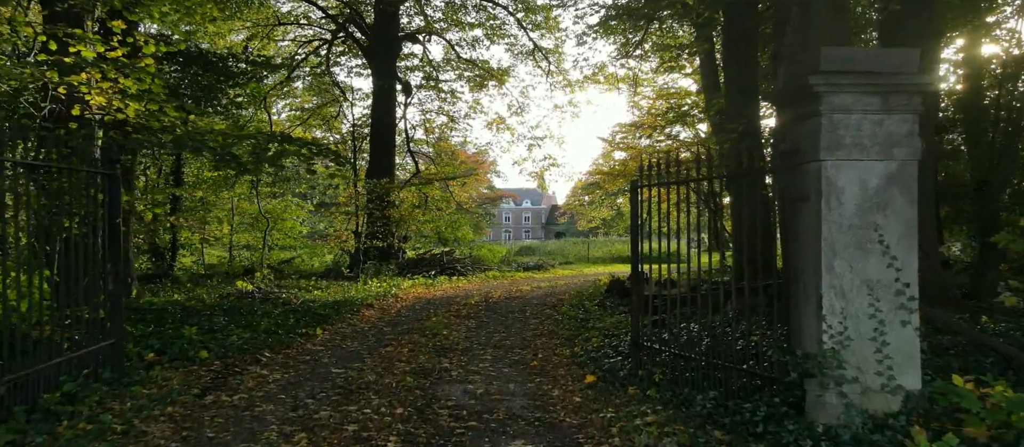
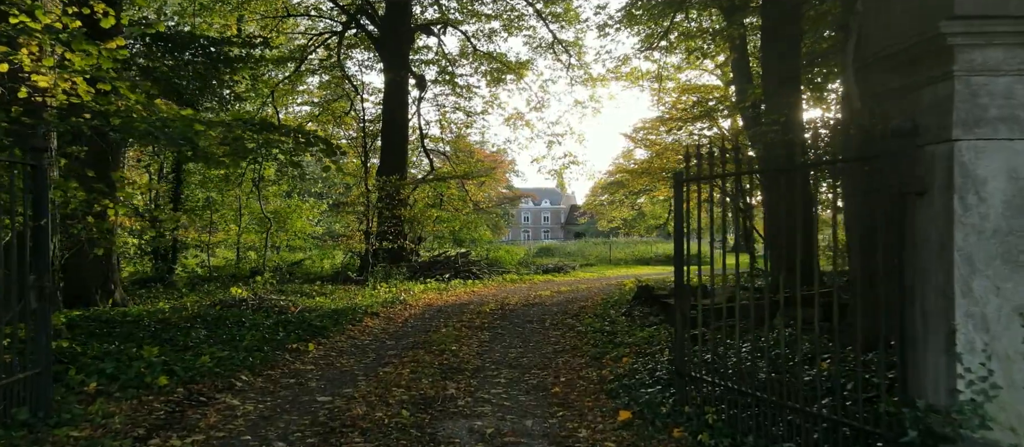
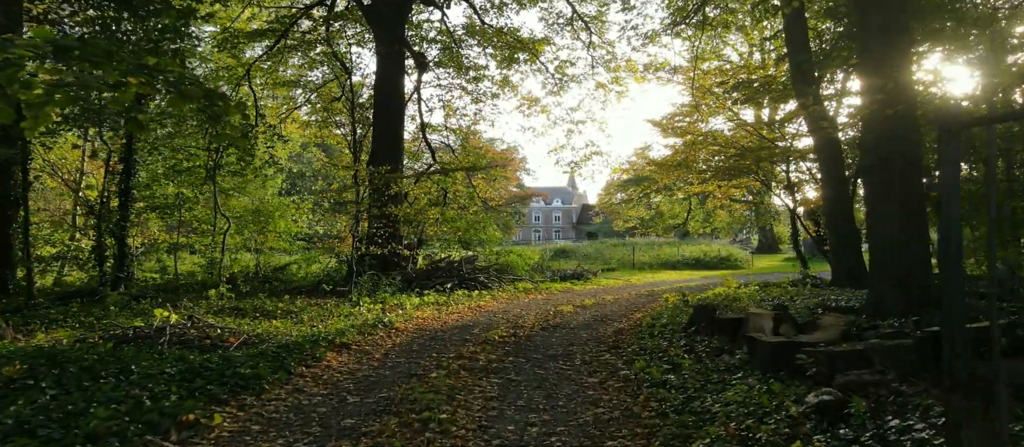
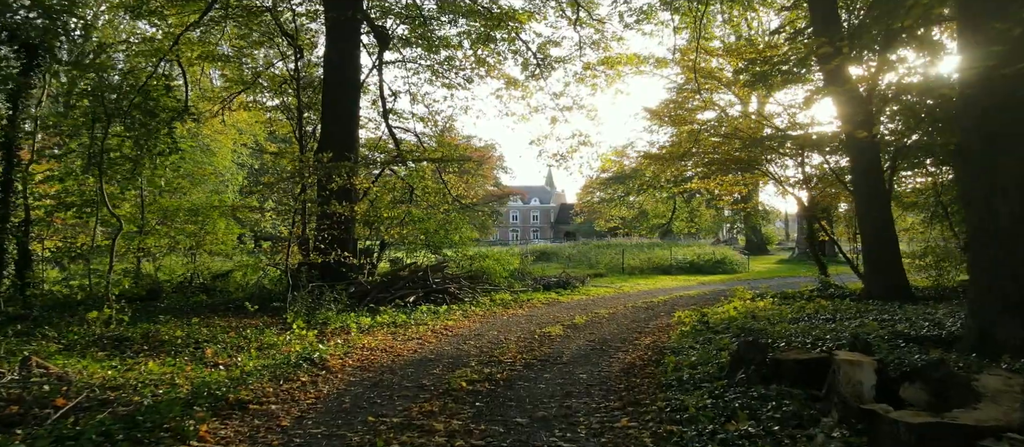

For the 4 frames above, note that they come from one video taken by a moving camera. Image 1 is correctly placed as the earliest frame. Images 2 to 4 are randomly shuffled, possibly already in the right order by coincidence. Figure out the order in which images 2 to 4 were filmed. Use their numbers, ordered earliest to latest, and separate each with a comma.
2, 3, 4
